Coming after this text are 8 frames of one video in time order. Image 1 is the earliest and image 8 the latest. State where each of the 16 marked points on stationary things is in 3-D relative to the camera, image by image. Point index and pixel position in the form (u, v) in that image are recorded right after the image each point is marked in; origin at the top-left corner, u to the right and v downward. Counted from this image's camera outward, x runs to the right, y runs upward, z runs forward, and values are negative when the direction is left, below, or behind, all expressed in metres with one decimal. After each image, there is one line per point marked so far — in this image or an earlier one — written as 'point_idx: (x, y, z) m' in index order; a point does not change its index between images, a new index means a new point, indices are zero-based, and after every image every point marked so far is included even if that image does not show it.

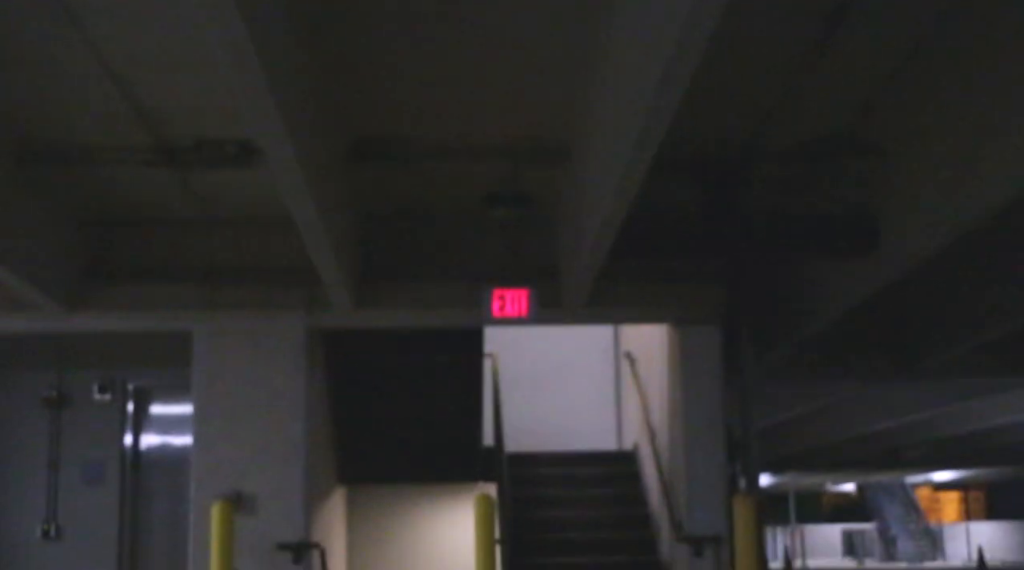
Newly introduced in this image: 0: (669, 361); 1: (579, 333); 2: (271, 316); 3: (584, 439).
0: (+1.3, -0.6, +8.6) m
1: (+0.8, -0.5, +12.3) m
2: (-1.8, -0.2, +7.9) m
3: (+0.8, -1.7, +12.0) m
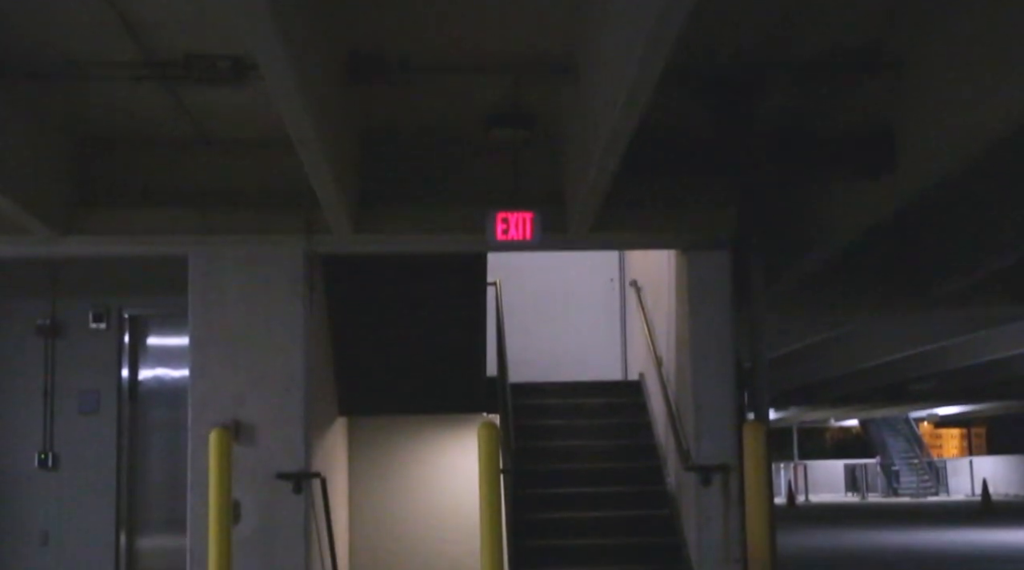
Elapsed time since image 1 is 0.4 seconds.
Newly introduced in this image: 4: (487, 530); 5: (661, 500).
0: (+1.3, 0.0, +8.4) m
1: (+0.8, +0.3, +12.1) m
2: (-1.8, +0.3, +7.7) m
3: (+0.9, -0.9, +11.8) m
4: (-0.2, -1.5, +6.4) m
5: (+1.2, -1.8, +8.4) m
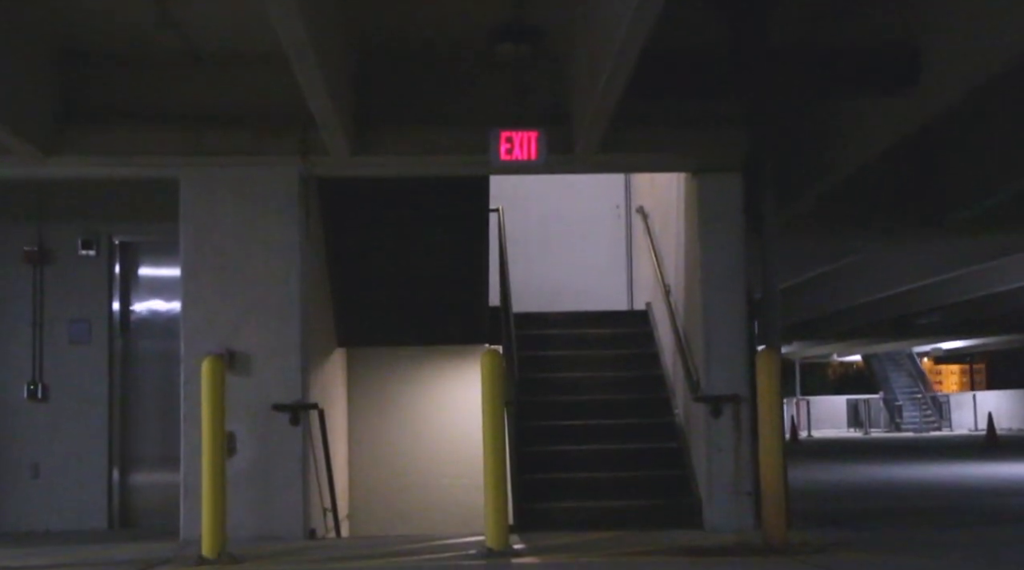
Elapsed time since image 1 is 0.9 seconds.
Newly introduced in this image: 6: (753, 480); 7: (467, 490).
0: (+1.3, +0.6, +8.0) m
1: (+0.9, +1.1, +11.7) m
2: (-1.8, +0.9, +7.3) m
3: (+0.9, -0.1, +11.5) m
4: (-0.1, -1.1, +6.2) m
5: (+1.2, -1.2, +8.2) m
6: (+1.7, -1.4, +7.2) m
7: (-0.4, -2.1, +10.4) m
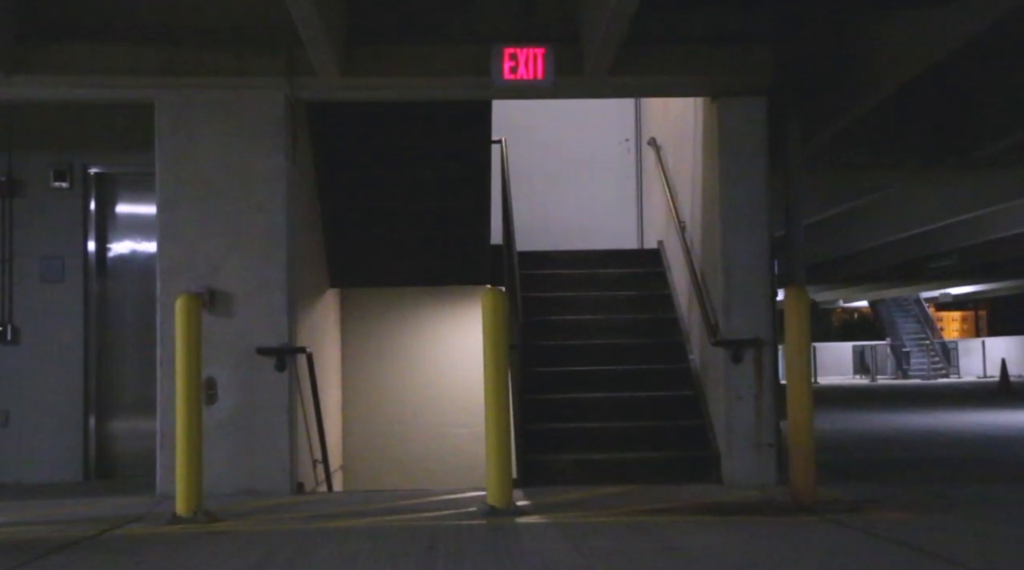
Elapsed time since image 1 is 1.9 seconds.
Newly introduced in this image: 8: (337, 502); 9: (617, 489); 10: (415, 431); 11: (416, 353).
0: (+1.4, +1.1, +7.4) m
1: (+0.9, +1.8, +11.1) m
2: (-1.7, +1.3, +6.7) m
3: (+1.0, +0.6, +10.9) m
4: (-0.1, -0.7, +5.7) m
5: (+1.3, -0.7, +7.6) m
6: (+1.7, -0.9, +6.7) m
7: (-0.4, -1.5, +9.9) m
8: (-1.1, -1.3, +6.3) m
9: (+0.7, -1.3, +6.6) m
10: (-0.9, -1.4, +9.9) m
11: (-0.9, -0.7, +9.9) m
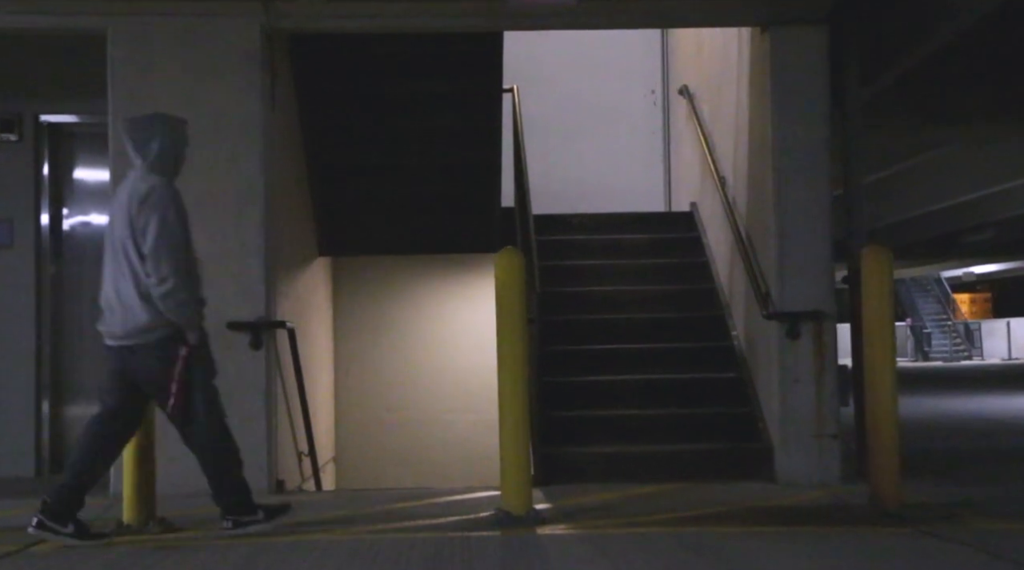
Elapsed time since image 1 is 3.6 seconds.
0: (+1.5, +1.3, +6.4) m
1: (+1.0, +2.1, +10.0) m
2: (-1.7, +1.5, +5.7) m
3: (+1.1, +0.8, +9.9) m
4: (0.0, -0.5, +4.7) m
5: (+1.4, -0.5, +6.6) m
6: (+1.8, -0.7, +5.7) m
7: (-0.3, -1.2, +8.9) m
8: (-1.0, -1.1, +5.3) m
9: (+0.8, -1.1, +5.6) m
10: (-0.8, -1.1, +8.9) m
11: (-0.8, -0.4, +8.9) m
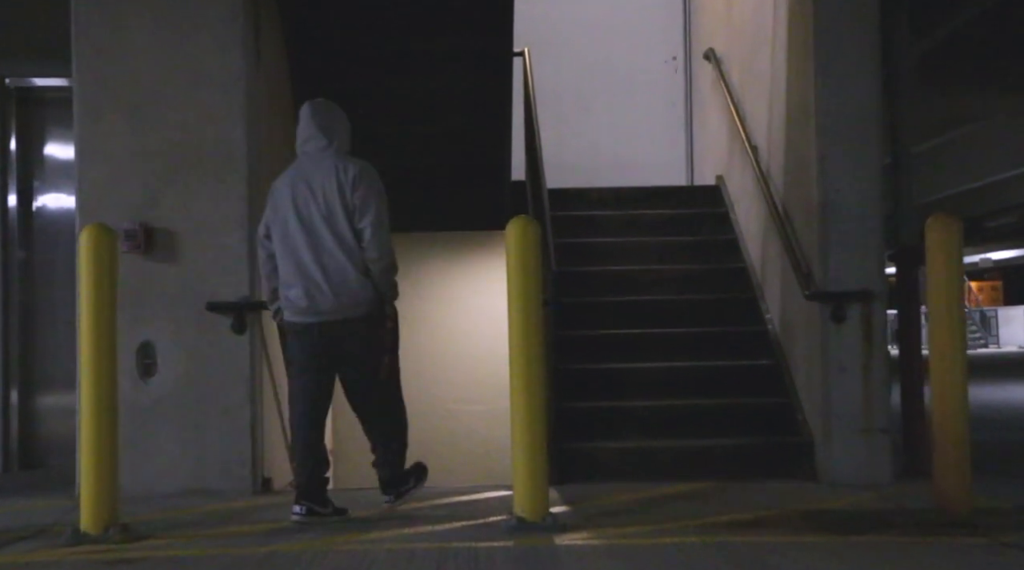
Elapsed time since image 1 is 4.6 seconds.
0: (+1.5, +1.4, +5.8) m
1: (+1.1, +2.2, +9.4) m
2: (-1.6, +1.6, +5.1) m
3: (+1.2, +1.0, +9.3) m
4: (0.0, -0.4, +4.1) m
5: (+1.4, -0.3, +6.0) m
6: (+1.9, -0.6, +5.1) m
7: (-0.2, -1.1, +8.4) m
8: (-0.9, -1.0, +4.7) m
9: (+0.8, -1.0, +5.0) m
10: (-0.7, -1.0, +8.3) m
11: (-0.7, -0.2, +8.3) m
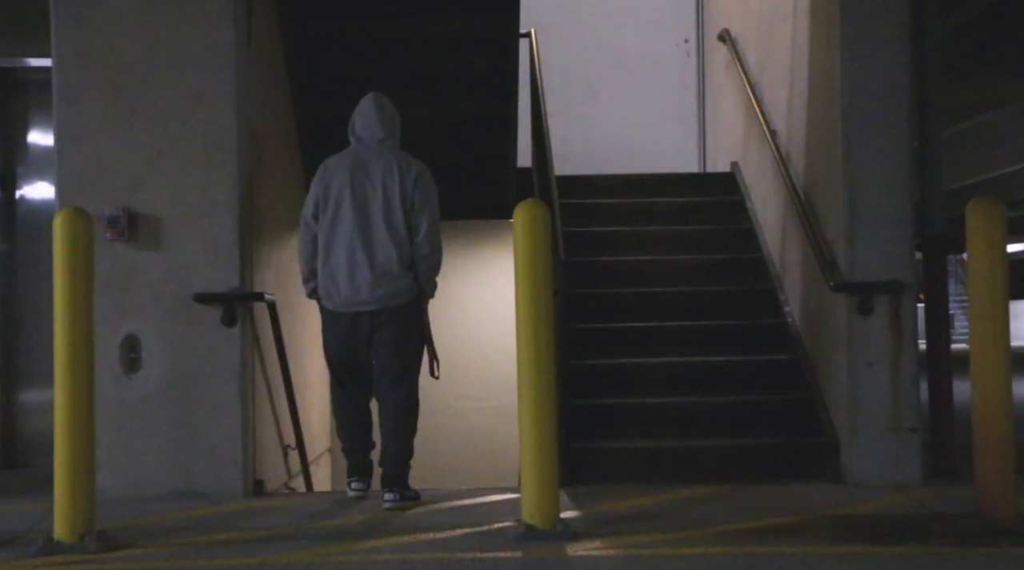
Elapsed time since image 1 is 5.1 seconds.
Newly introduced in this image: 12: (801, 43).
0: (+1.6, +1.4, +5.5) m
1: (+1.2, +2.3, +9.1) m
2: (-1.6, +1.7, +4.8) m
3: (+1.2, +1.1, +9.0) m
4: (+0.1, -0.4, +3.8) m
5: (+1.5, -0.3, +5.7) m
6: (+1.9, -0.6, +4.8) m
7: (-0.2, -1.0, +8.1) m
8: (-0.9, -1.0, +4.4) m
9: (+0.8, -0.9, +4.7) m
10: (-0.7, -0.9, +8.0) m
11: (-0.7, -0.2, +8.0) m
12: (+1.6, +1.3, +5.6) m
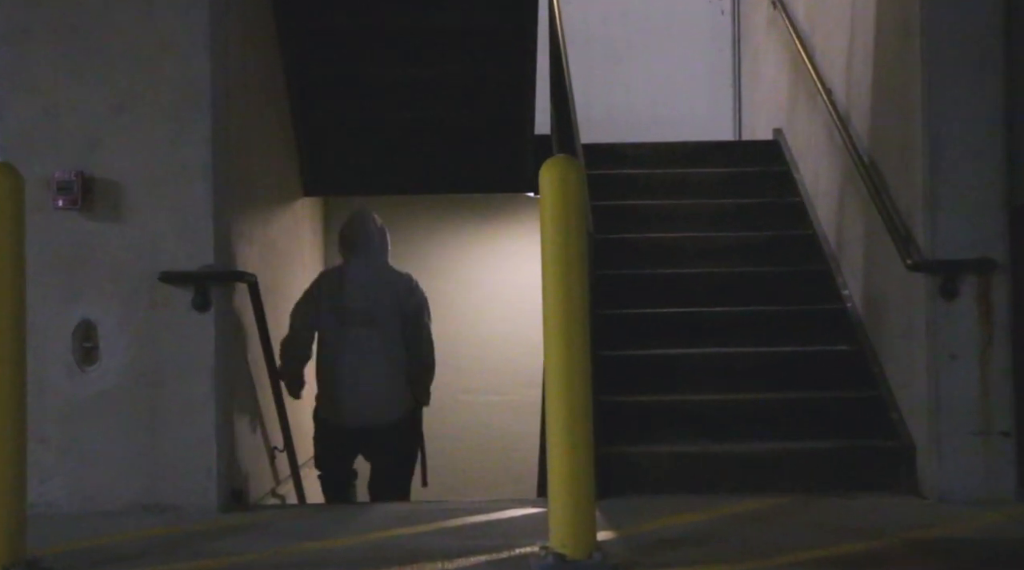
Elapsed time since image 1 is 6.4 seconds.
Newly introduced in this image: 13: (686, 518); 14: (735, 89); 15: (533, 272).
0: (+1.7, +1.5, +4.7) m
1: (+1.3, +2.4, +8.3) m
2: (-1.5, +1.8, +4.1) m
3: (+1.3, +1.2, +8.3) m
4: (+0.1, -0.3, +3.1) m
5: (+1.6, -0.2, +5.0) m
6: (+2.0, -0.5, +4.1) m
7: (-0.1, -0.9, +7.4) m
8: (-0.8, -0.9, +3.7) m
9: (+0.9, -0.9, +4.0) m
10: (-0.6, -0.8, +7.3) m
11: (-0.6, -0.1, +7.3) m
12: (+1.7, +1.4, +4.9) m
13: (+0.6, -0.9, +3.8) m
14: (+1.7, +1.5, +8.2) m
15: (-0.1, +0.1, +7.4) m
